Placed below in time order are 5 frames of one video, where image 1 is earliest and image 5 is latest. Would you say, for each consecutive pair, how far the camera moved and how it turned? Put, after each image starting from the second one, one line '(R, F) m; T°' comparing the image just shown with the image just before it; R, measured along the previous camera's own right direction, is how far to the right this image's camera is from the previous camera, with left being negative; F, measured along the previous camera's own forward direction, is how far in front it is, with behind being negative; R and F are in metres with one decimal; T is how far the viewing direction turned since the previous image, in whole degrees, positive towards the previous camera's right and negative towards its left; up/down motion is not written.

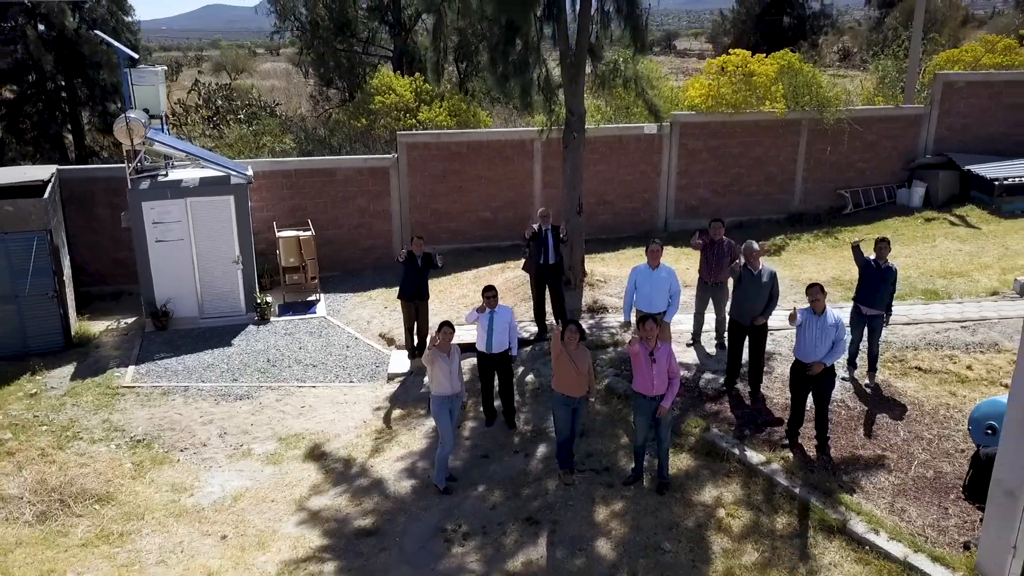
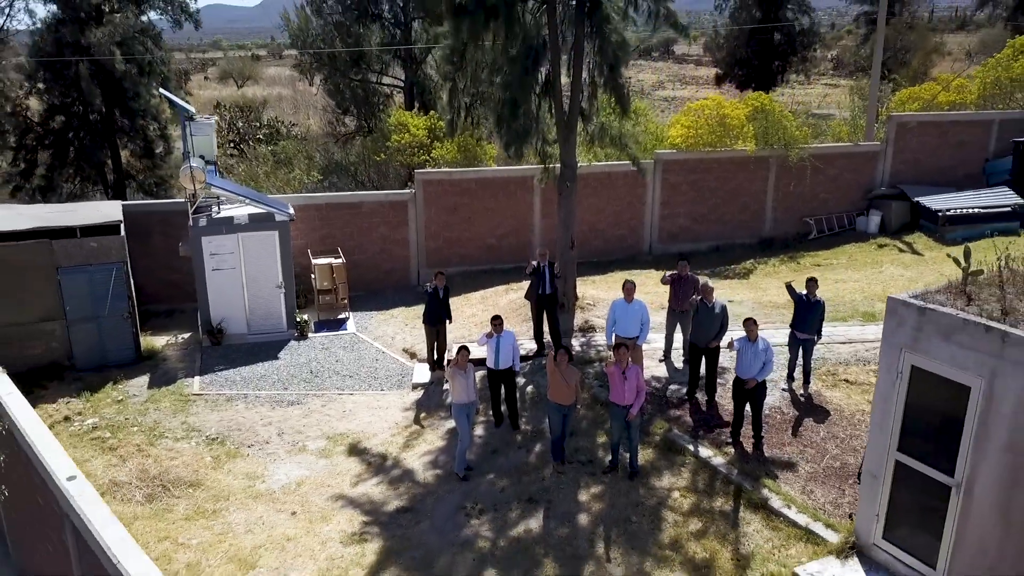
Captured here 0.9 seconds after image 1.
(0.0, -1.4) m; 0°
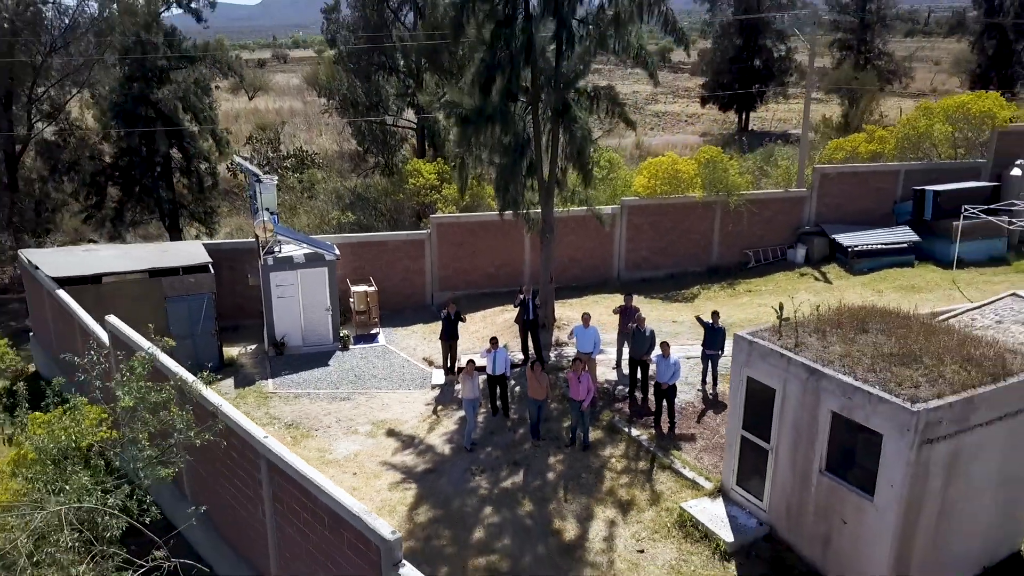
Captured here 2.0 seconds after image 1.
(+0.1, -2.9) m; 0°
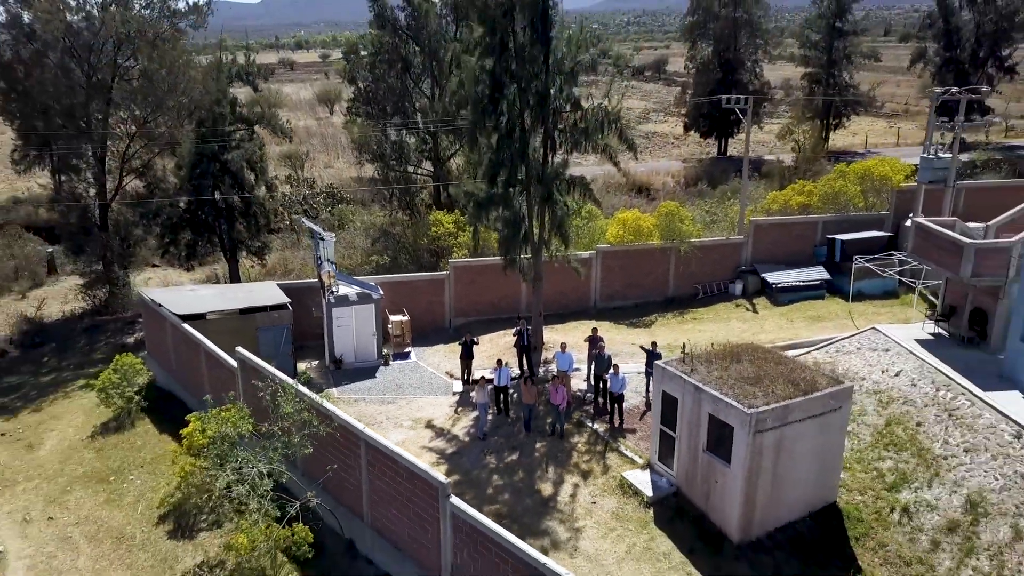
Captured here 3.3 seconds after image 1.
(0.0, -4.2) m; 0°
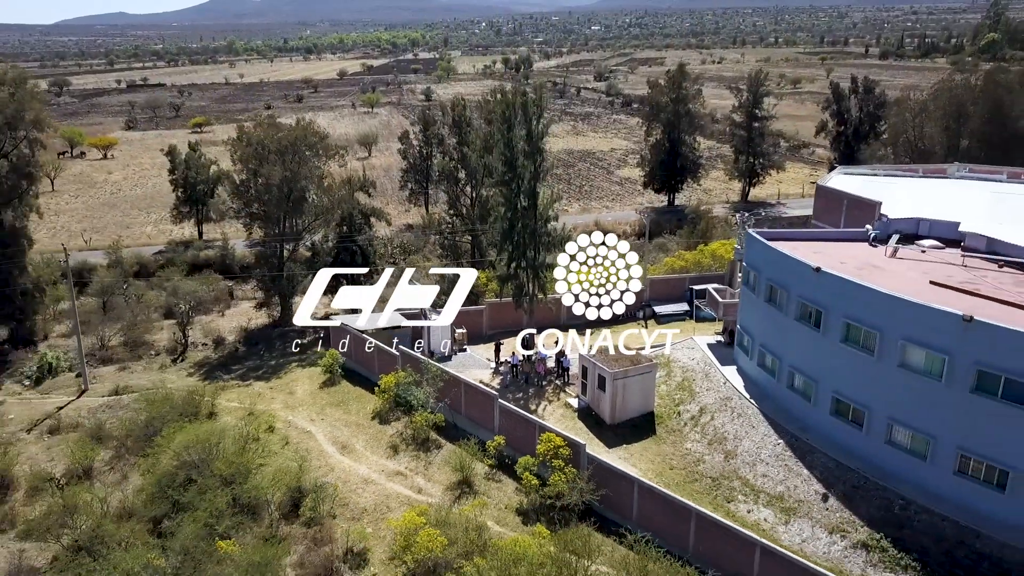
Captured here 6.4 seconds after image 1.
(-0.2, -16.4) m; 0°
